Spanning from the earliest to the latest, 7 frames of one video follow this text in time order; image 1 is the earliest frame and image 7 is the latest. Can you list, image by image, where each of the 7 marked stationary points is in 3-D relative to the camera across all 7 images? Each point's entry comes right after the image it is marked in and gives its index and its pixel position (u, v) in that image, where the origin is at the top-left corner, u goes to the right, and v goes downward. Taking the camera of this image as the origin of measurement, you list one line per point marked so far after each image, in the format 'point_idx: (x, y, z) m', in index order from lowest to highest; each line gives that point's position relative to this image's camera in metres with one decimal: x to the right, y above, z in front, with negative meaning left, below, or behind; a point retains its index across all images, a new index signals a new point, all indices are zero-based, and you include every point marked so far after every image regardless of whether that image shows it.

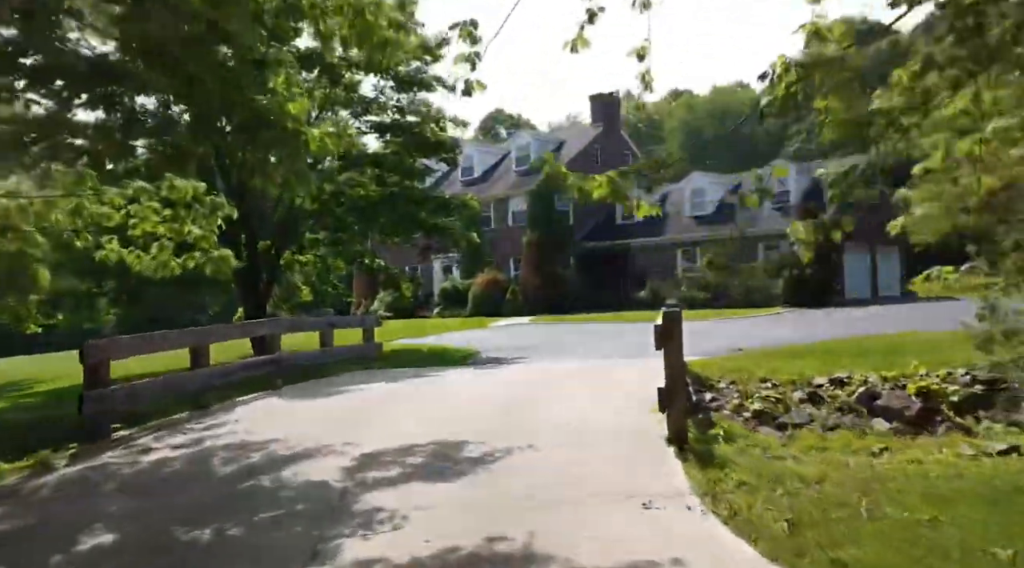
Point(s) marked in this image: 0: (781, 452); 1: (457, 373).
0: (+2.0, -1.2, +6.5) m
1: (-0.8, -1.3, +13.3) m
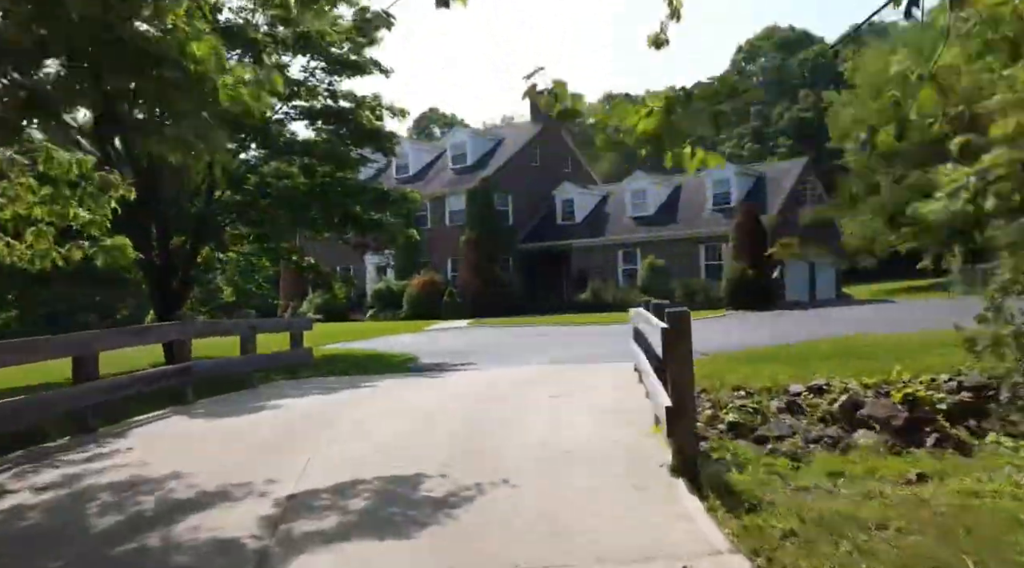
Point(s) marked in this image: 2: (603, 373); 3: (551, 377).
0: (+1.7, -1.2, +5.3) m
1: (-1.5, -1.3, +11.9) m
2: (+1.3, -1.2, +12.4) m
3: (+0.6, -1.2, +12.0) m
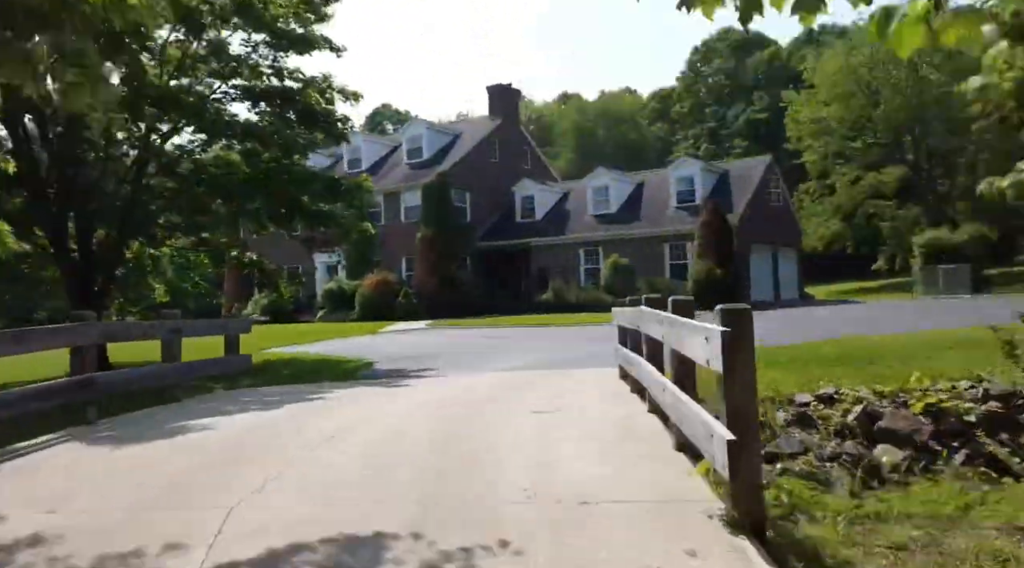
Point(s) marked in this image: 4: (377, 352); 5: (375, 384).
0: (+1.7, -1.1, +4.0) m
1: (-1.8, -1.3, +10.4) m
2: (+0.9, -1.2, +11.0) m
3: (+0.2, -1.2, +10.6) m
4: (-3.0, -1.5, +19.5) m
5: (-1.8, -1.3, +11.7) m
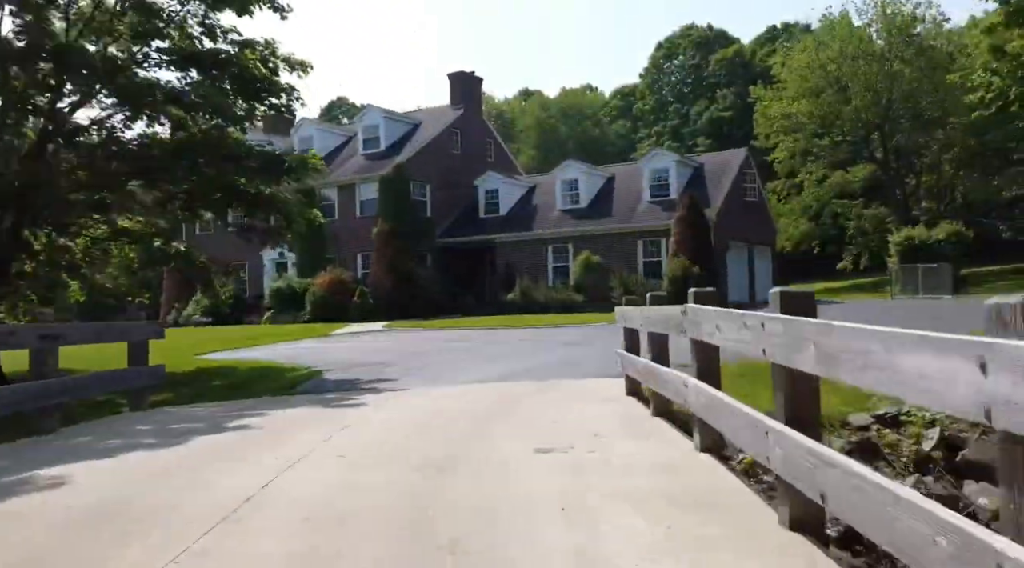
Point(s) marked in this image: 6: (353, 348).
0: (+1.9, -1.1, +2.1) m
1: (-2.0, -1.2, +8.3) m
2: (+0.7, -1.1, +9.0) m
3: (0.0, -1.1, +8.6) m
4: (-3.6, -1.4, +17.2) m
5: (-2.0, -1.3, +9.5) m
6: (-3.5, -1.4, +19.2) m
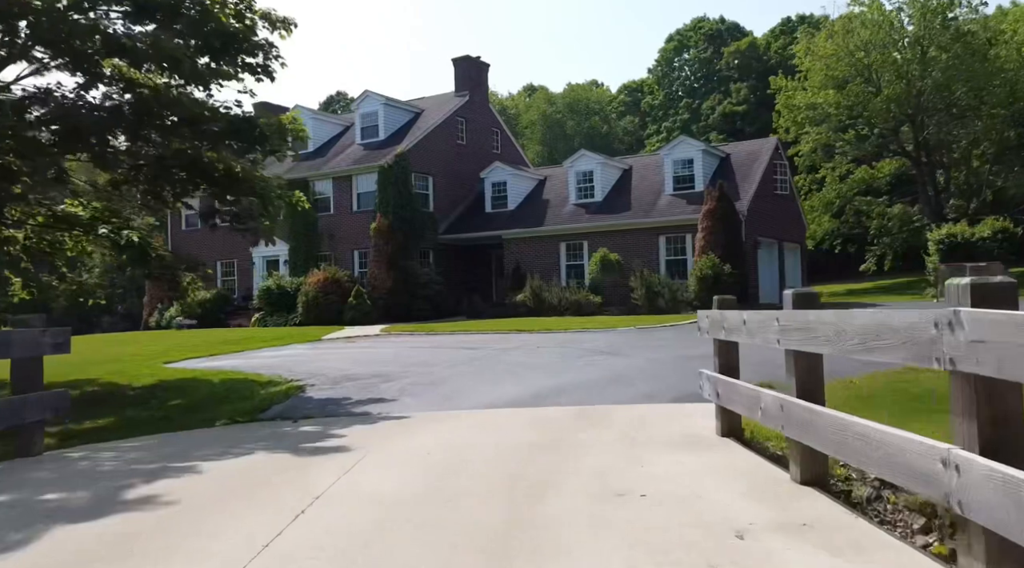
0: (+2.2, -1.0, -0.5) m
1: (-1.7, -1.1, +5.7) m
2: (+1.0, -1.1, +6.5) m
3: (+0.3, -1.1, +6.0) m
4: (-3.3, -1.4, +14.7) m
5: (-1.7, -1.2, +7.0) m
6: (-3.1, -1.3, +16.7) m
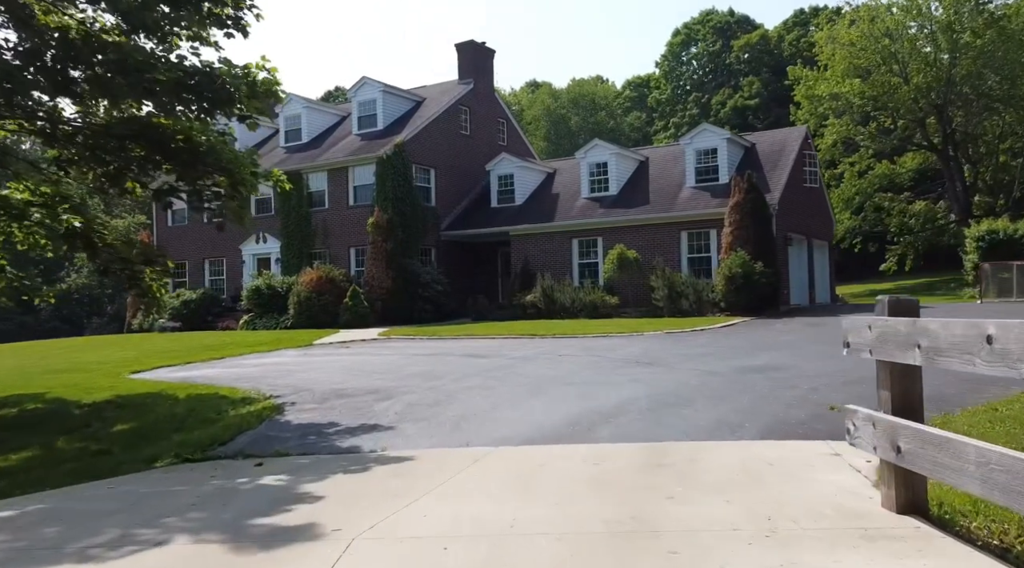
0: (+2.4, -1.0, -2.6) m
1: (-1.5, -1.1, +3.6) m
2: (+1.3, -1.0, +4.3) m
3: (+0.6, -1.1, +3.9) m
4: (-3.0, -1.4, +12.5) m
5: (-1.4, -1.2, +4.8) m
6: (-2.9, -1.3, +14.5) m
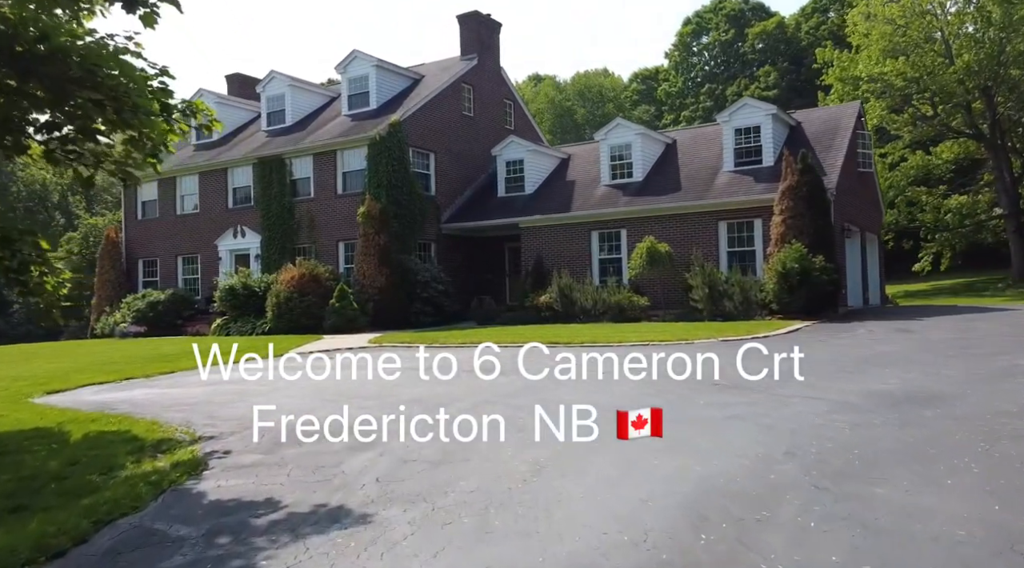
0: (+2.8, -0.9, -6.1) m
1: (-1.1, -1.0, +0.1) m
2: (+1.6, -0.9, +0.9) m
3: (+0.9, -1.0, +0.4) m
4: (-2.7, -1.3, +9.1) m
5: (-1.1, -1.1, +1.4) m
6: (-2.6, -1.2, +11.0) m
